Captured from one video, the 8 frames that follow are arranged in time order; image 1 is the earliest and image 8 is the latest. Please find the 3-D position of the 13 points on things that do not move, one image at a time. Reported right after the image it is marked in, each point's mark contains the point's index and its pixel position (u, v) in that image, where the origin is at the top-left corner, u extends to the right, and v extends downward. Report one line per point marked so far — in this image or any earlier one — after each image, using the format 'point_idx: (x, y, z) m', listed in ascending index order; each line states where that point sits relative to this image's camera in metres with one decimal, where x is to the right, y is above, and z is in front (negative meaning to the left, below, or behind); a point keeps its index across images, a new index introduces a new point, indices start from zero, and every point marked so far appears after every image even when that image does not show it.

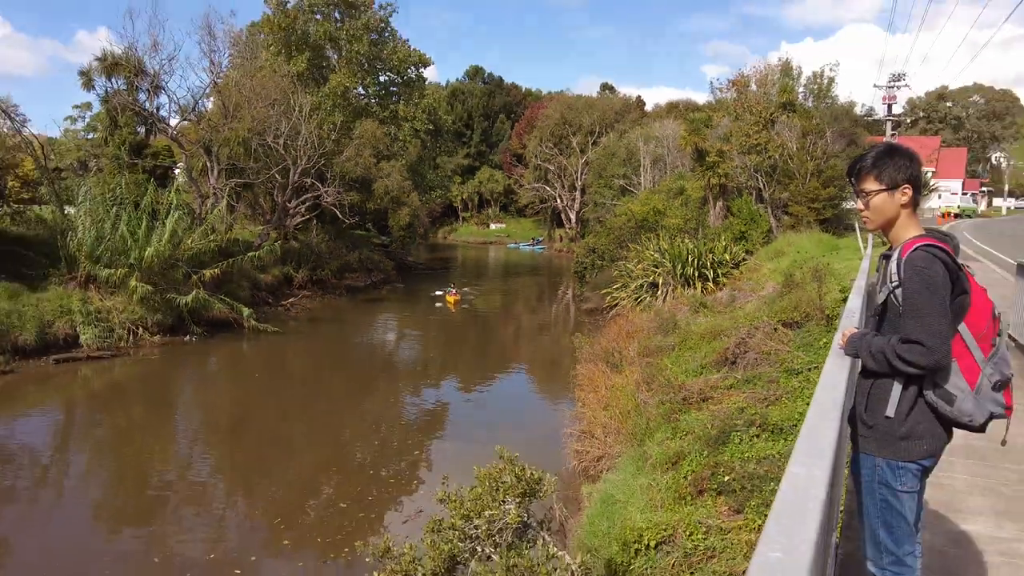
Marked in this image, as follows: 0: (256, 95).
0: (-7.1, +5.4, +19.3) m
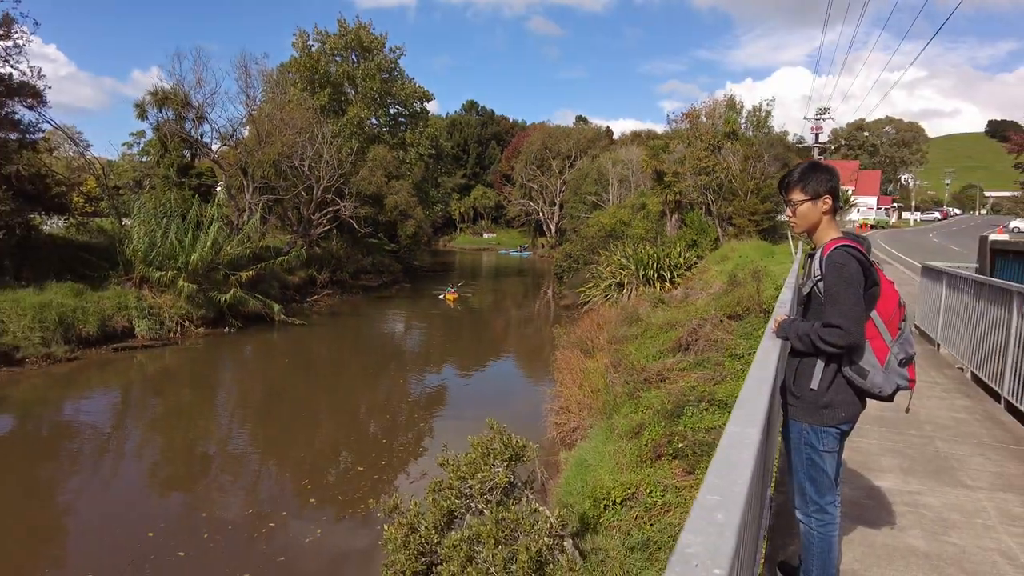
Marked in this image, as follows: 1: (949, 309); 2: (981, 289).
0: (-7.3, +5.2, +21.3) m
1: (+4.5, -0.2, +6.8) m
2: (+4.0, 0.0, +5.6) m
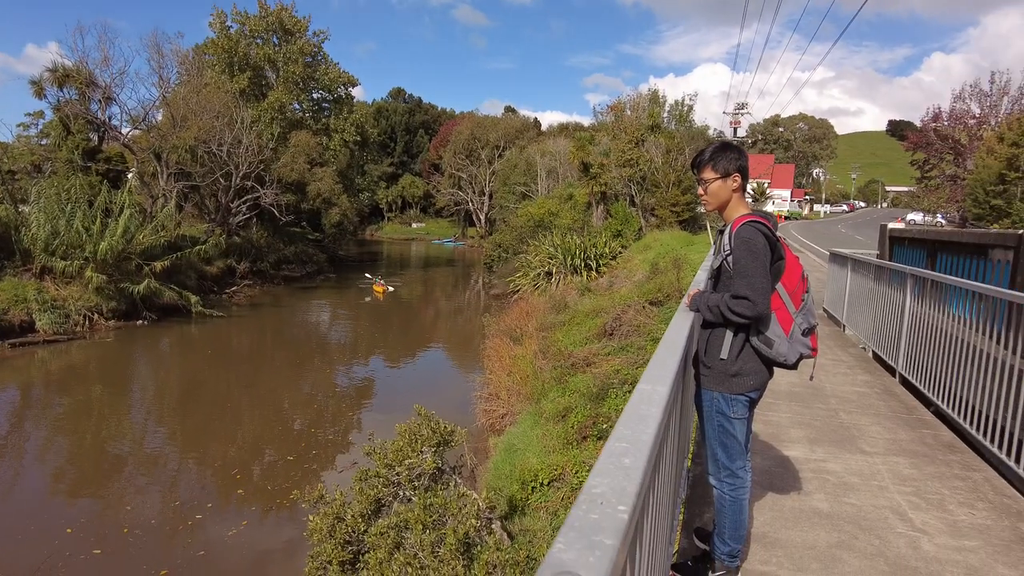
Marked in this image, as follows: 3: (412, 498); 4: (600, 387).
0: (-9.5, +5.5, +20.3) m
1: (+3.7, -0.1, +7.2) m
2: (+3.3, +0.1, +6.0) m
3: (-0.9, -1.8, +5.6) m
4: (+1.0, -1.1, +7.7) m
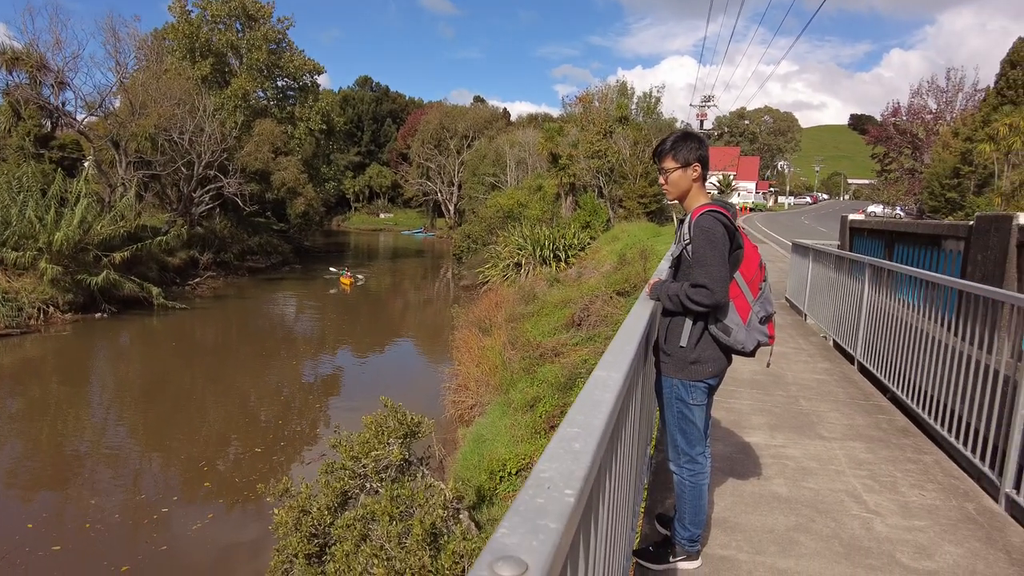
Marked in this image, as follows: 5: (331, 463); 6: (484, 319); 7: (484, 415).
0: (-10.5, +5.8, +19.7) m
1: (+3.4, 0.0, +7.4) m
2: (+3.1, +0.2, +6.2) m
3: (-1.1, -1.7, +5.6) m
4: (+0.7, -1.0, +7.7) m
5: (-1.6, -1.6, +5.9) m
6: (-0.6, -0.6, +13.4) m
7: (-0.4, -1.8, +9.1) m
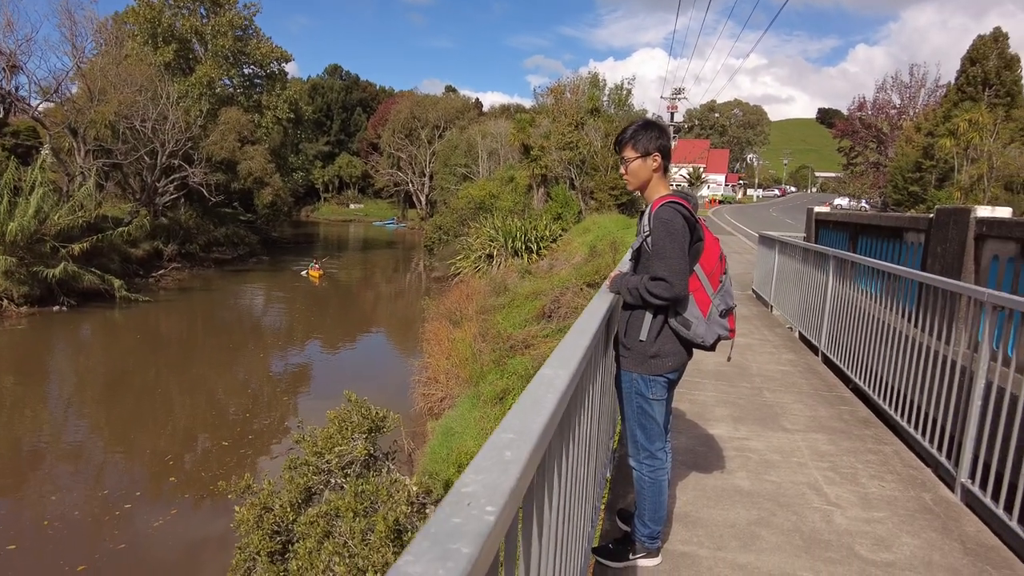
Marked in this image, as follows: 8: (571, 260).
0: (-11.3, +6.0, +19.2) m
1: (+3.0, +0.1, +7.5) m
2: (+2.8, +0.3, +6.2) m
3: (-1.4, -1.6, +5.5) m
4: (+0.3, -0.9, +7.7) m
5: (-1.9, -1.5, +5.8) m
6: (-1.1, -0.5, +13.3) m
7: (-0.8, -1.6, +9.0) m
8: (+1.3, +0.6, +14.6) m
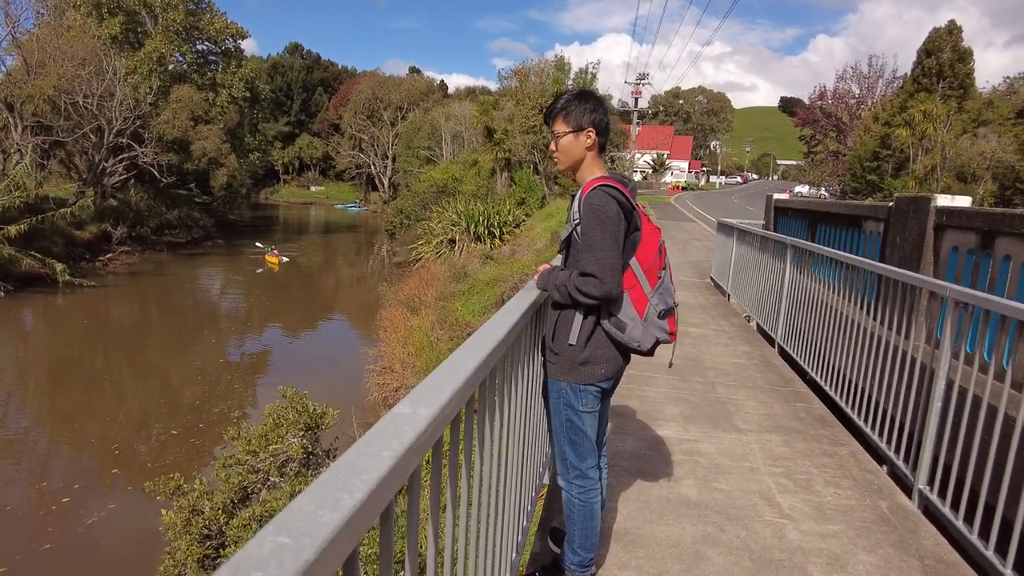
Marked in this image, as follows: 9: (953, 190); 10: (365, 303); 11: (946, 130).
0: (-12.3, +6.4, +18.3) m
1: (+2.6, +0.3, +7.5) m
2: (+2.4, +0.4, +6.3) m
3: (-1.7, -1.5, +5.4) m
4: (-0.1, -0.8, +7.7) m
5: (-2.3, -1.4, +5.6) m
6: (-1.9, -0.2, +13.1) m
7: (-1.3, -1.4, +8.9) m
8: (+0.5, +0.9, +14.5) m
9: (+12.1, +2.7, +18.2) m
10: (-3.9, -0.4, +17.8) m
11: (+11.7, +4.2, +17.8) m
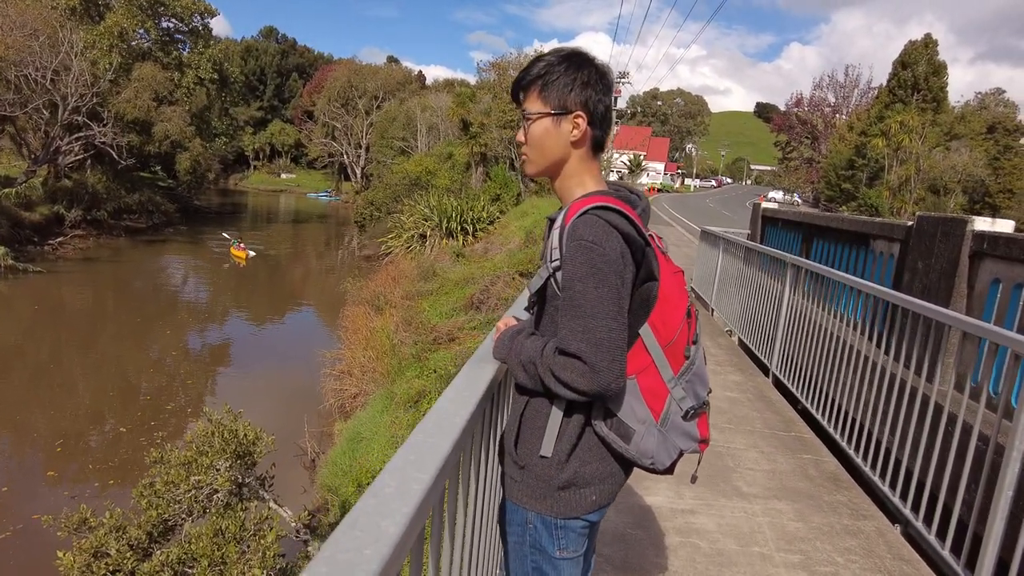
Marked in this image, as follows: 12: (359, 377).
0: (-12.8, +6.9, +17.5) m
1: (+2.3, +0.2, +7.3) m
2: (+2.2, +0.3, +6.1) m
3: (-2.0, -1.5, +5.0) m
4: (-0.5, -0.8, +7.4) m
5: (-2.5, -1.3, +5.3) m
6: (-2.4, -0.1, +12.8) m
7: (-1.7, -1.4, +8.6) m
8: (-0.1, +1.0, +14.3) m
9: (+11.5, +2.4, +18.4) m
10: (-4.7, -0.2, +17.4) m
11: (+11.1, +4.0, +18.0) m
12: (-2.1, -1.2, +9.7) m
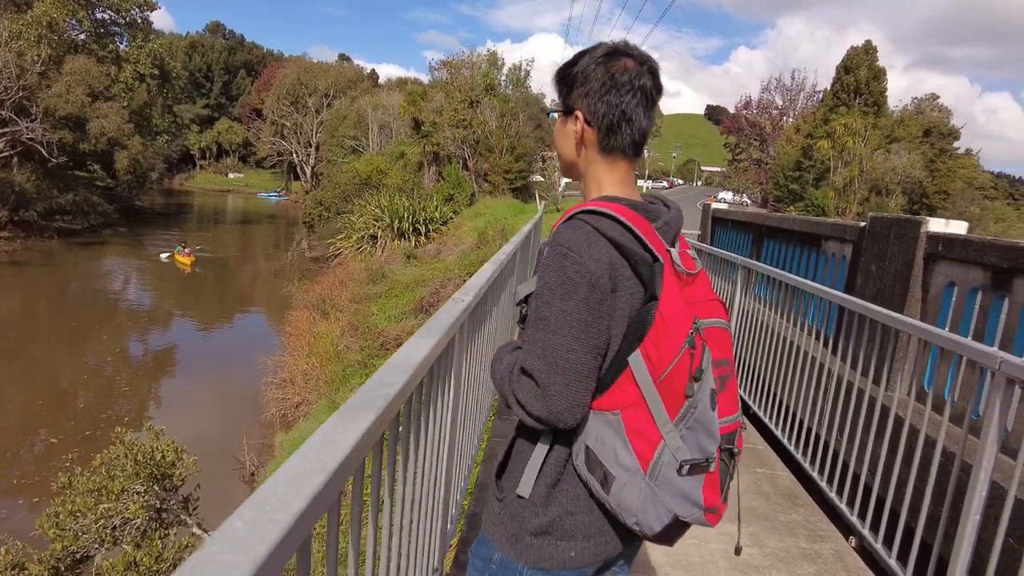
0: (-14.0, +6.8, +16.5) m
1: (+1.8, +0.2, +7.4) m
2: (+1.7, +0.3, +6.1) m
3: (-2.3, -1.5, +4.8) m
4: (-1.0, -0.8, +7.2) m
5: (-2.9, -1.3, +5.0) m
6: (-3.3, -0.1, +12.5) m
7: (-2.3, -1.4, +8.4) m
8: (-1.0, +0.9, +14.1) m
9: (+10.2, +2.4, +19.0) m
10: (-5.9, -0.3, +16.9) m
11: (+9.8, +4.0, +18.6) m
12: (-2.7, -1.2, +9.5) m
